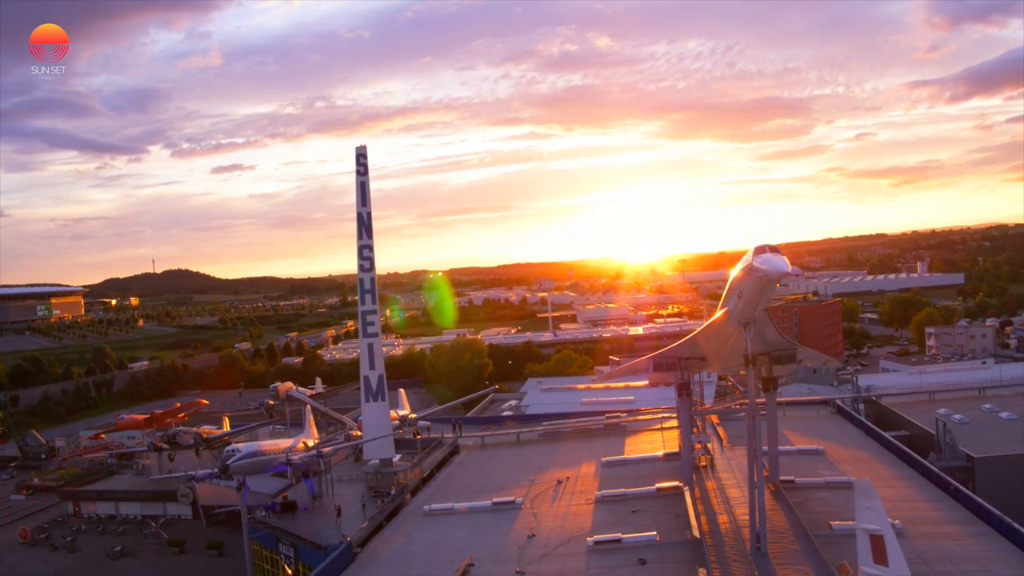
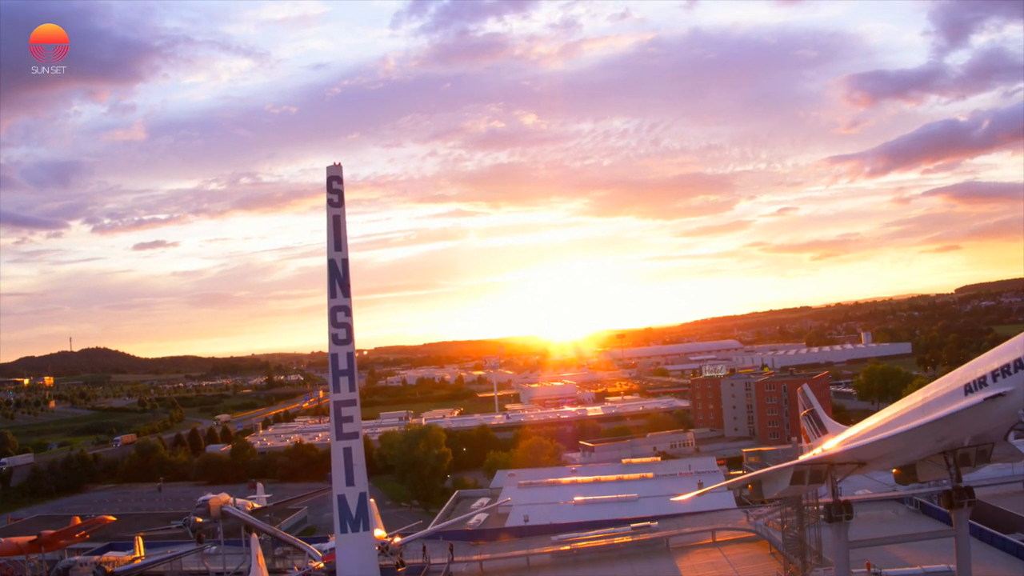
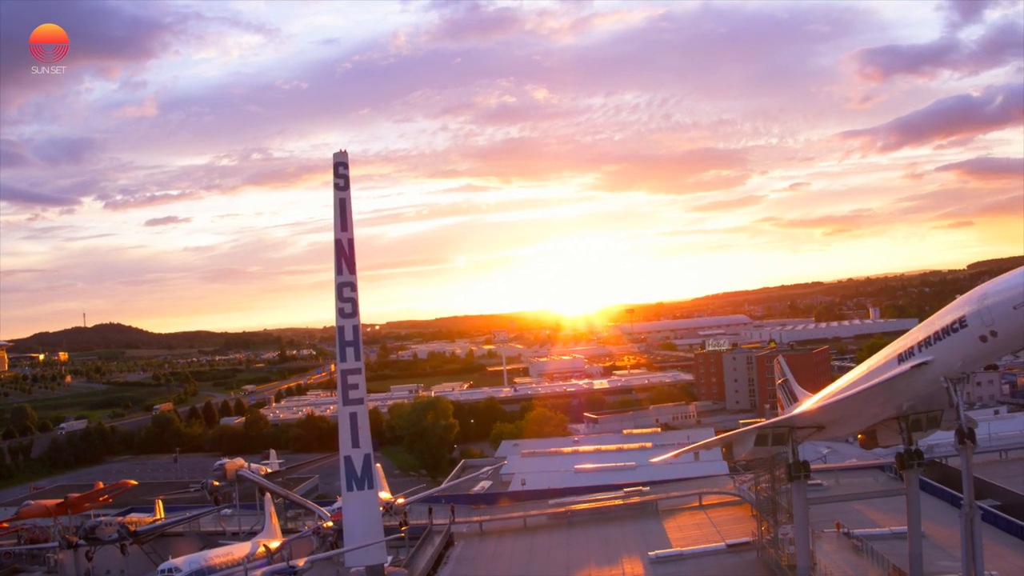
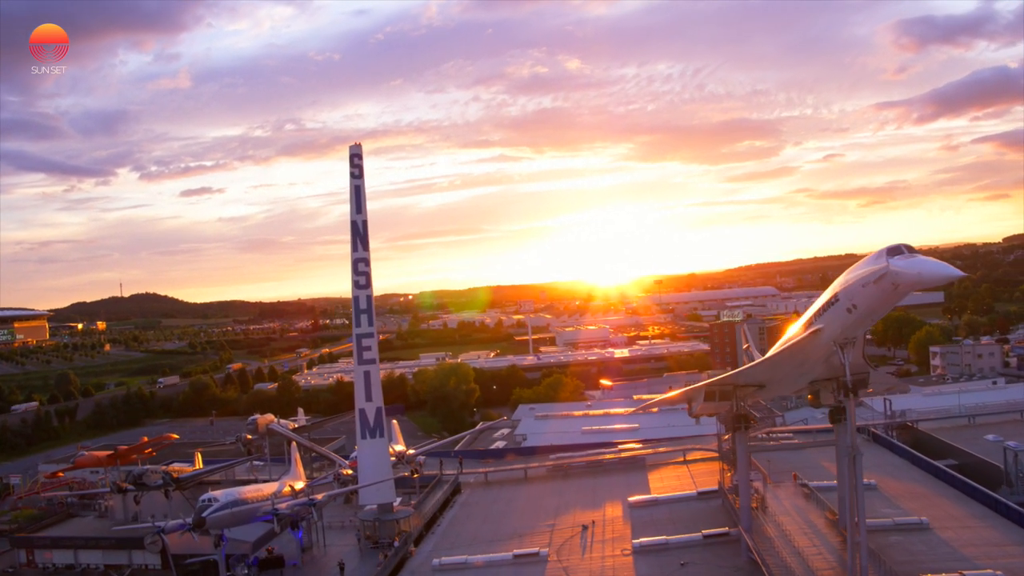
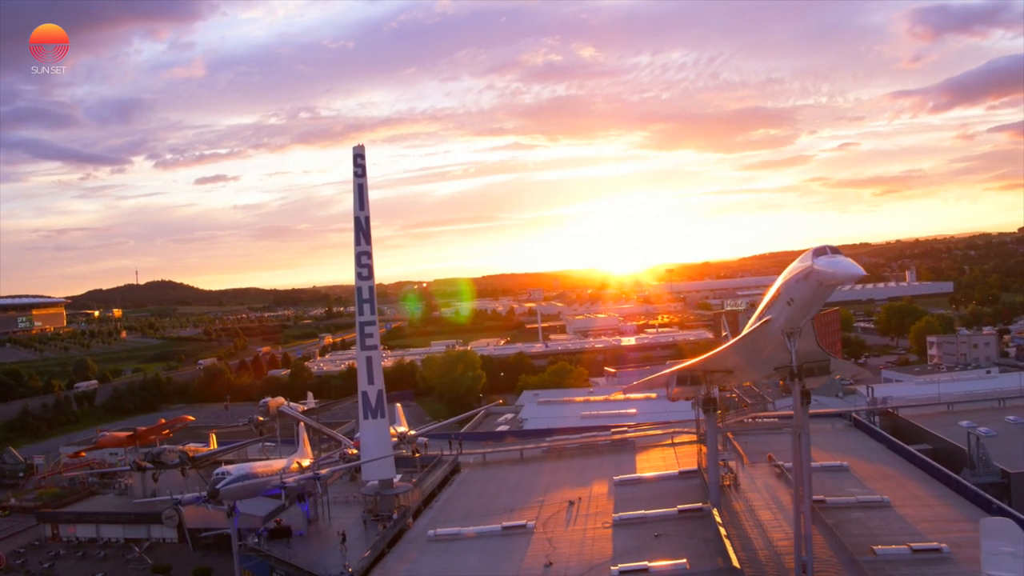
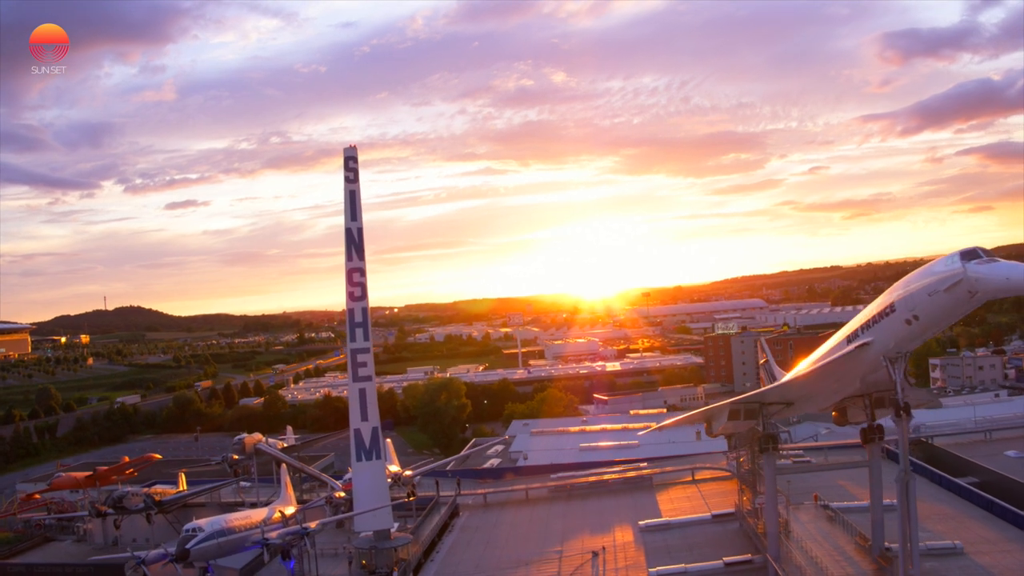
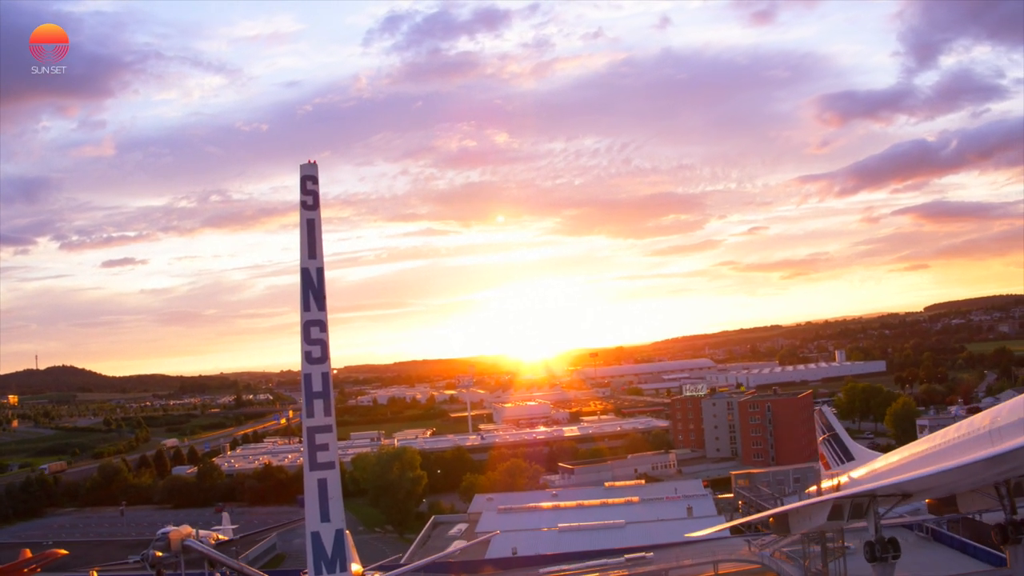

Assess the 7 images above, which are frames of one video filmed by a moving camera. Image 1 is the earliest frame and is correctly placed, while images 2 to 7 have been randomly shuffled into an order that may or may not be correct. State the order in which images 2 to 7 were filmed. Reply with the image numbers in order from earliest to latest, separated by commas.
5, 4, 6, 3, 2, 7
